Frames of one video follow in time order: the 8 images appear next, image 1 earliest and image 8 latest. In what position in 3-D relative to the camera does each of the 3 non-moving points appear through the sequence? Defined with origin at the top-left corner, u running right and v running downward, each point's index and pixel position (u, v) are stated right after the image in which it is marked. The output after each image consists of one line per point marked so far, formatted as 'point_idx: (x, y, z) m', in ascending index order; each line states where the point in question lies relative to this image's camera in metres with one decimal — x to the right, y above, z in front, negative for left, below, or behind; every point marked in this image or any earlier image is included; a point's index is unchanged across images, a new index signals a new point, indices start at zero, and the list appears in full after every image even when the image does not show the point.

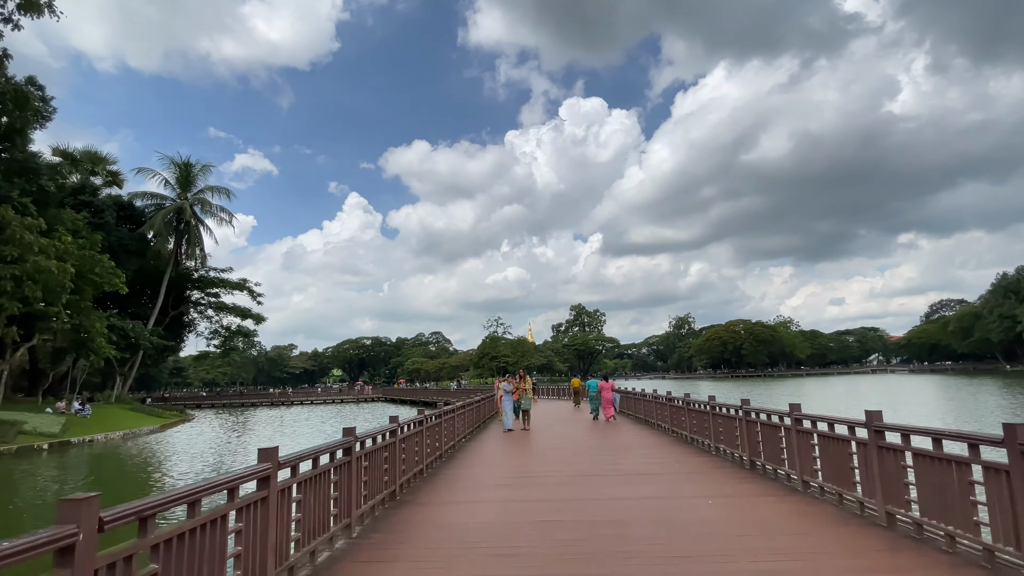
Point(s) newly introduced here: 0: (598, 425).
0: (+2.2, -4.2, +14.7) m
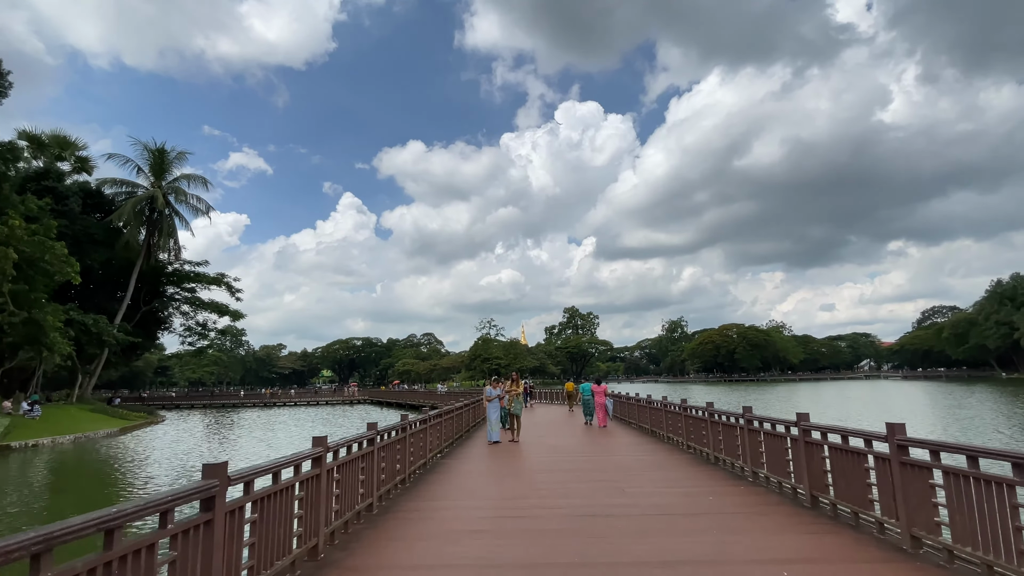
0: (+1.9, -4.1, +13.6) m
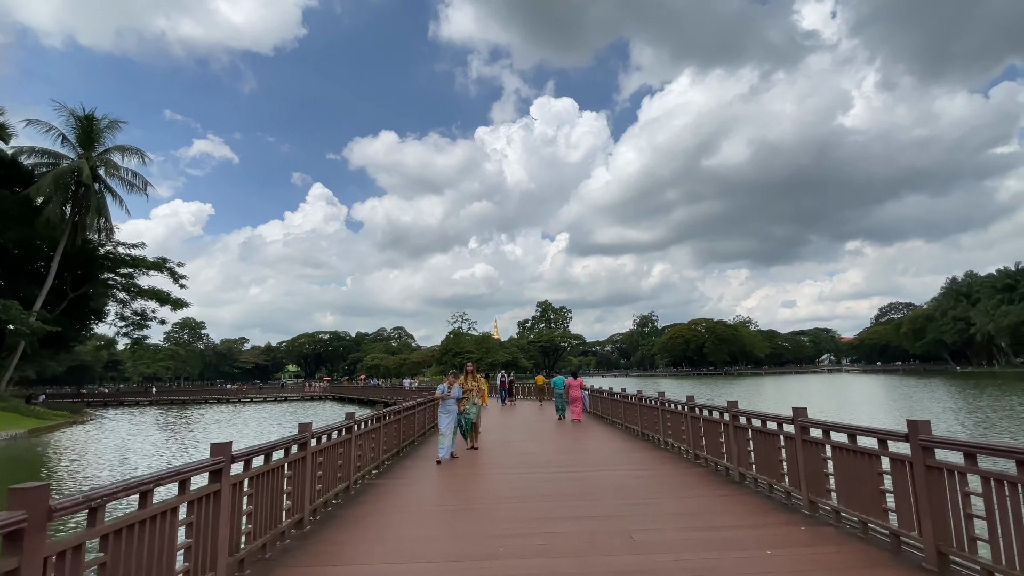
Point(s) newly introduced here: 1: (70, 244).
0: (+1.1, -3.7, +12.5) m
1: (-17.6, +1.7, +19.2) m
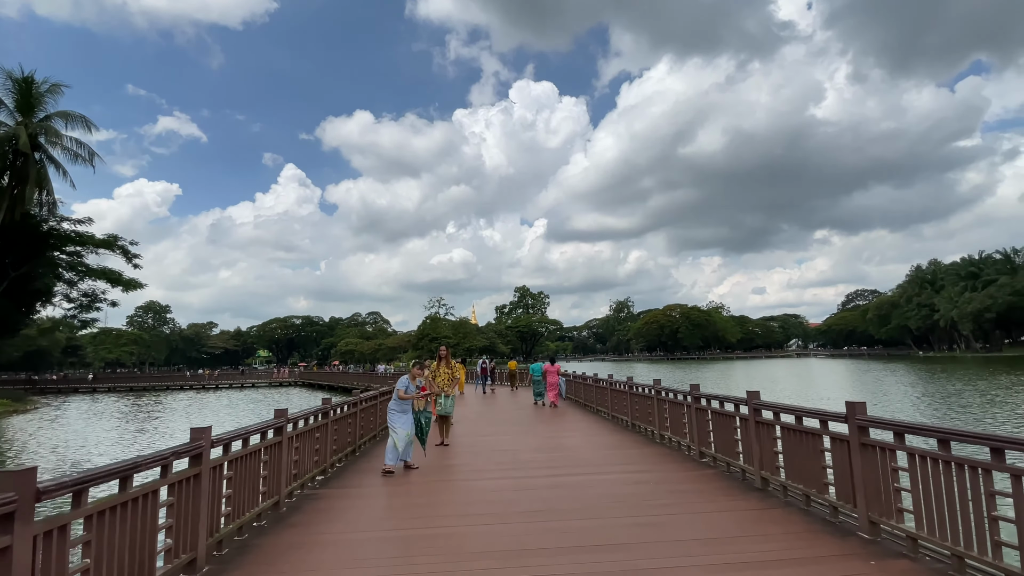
0: (+0.5, -3.2, +11.9) m
1: (-18.4, +2.5, +17.6) m
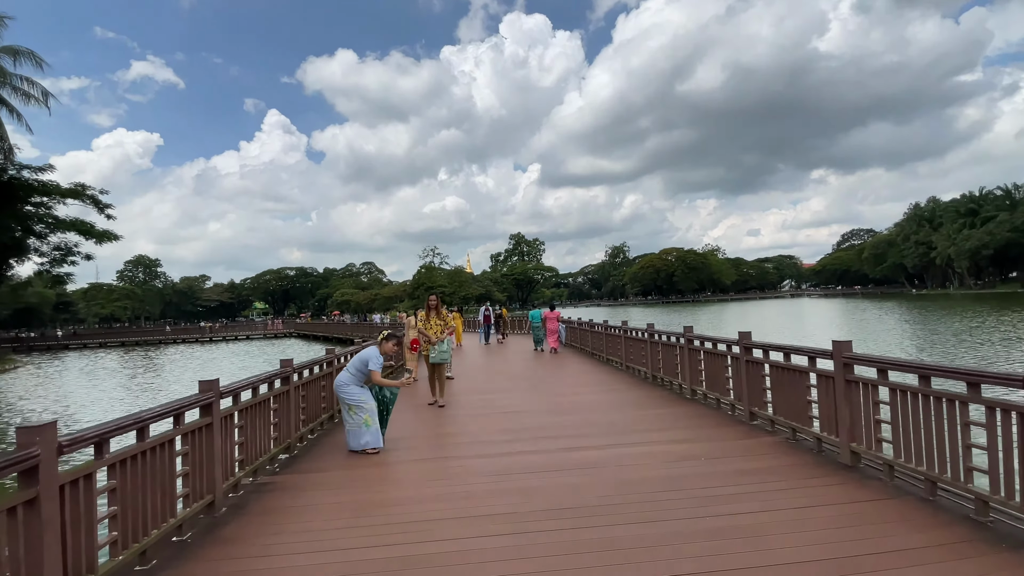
0: (+0.5, -1.9, +11.5) m
1: (-18.6, +4.1, +16.3) m
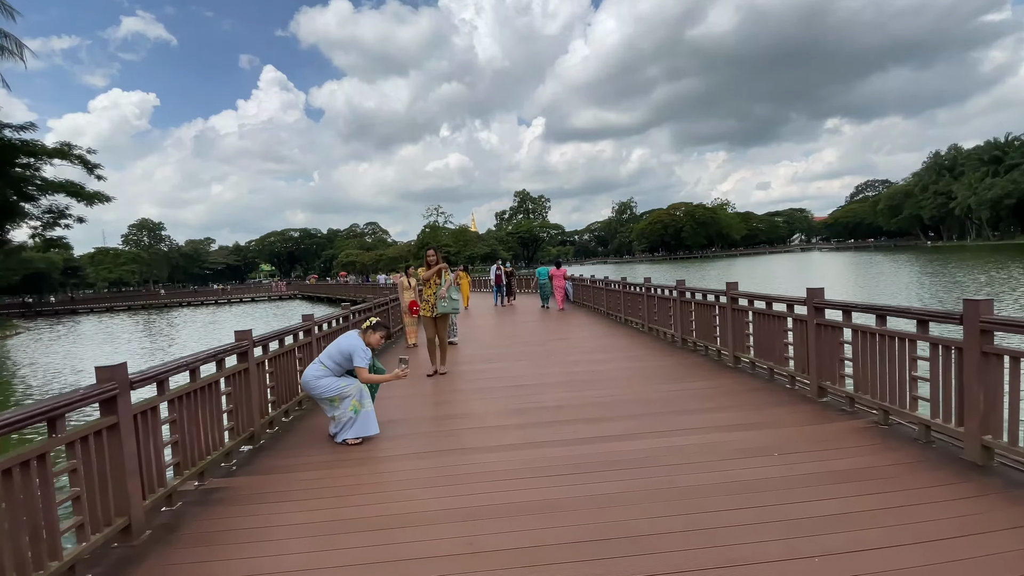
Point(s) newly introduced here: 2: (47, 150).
0: (+0.7, -0.9, +11.0) m
1: (-18.4, +5.2, +15.6) m
2: (-17.3, +5.1, +18.0) m
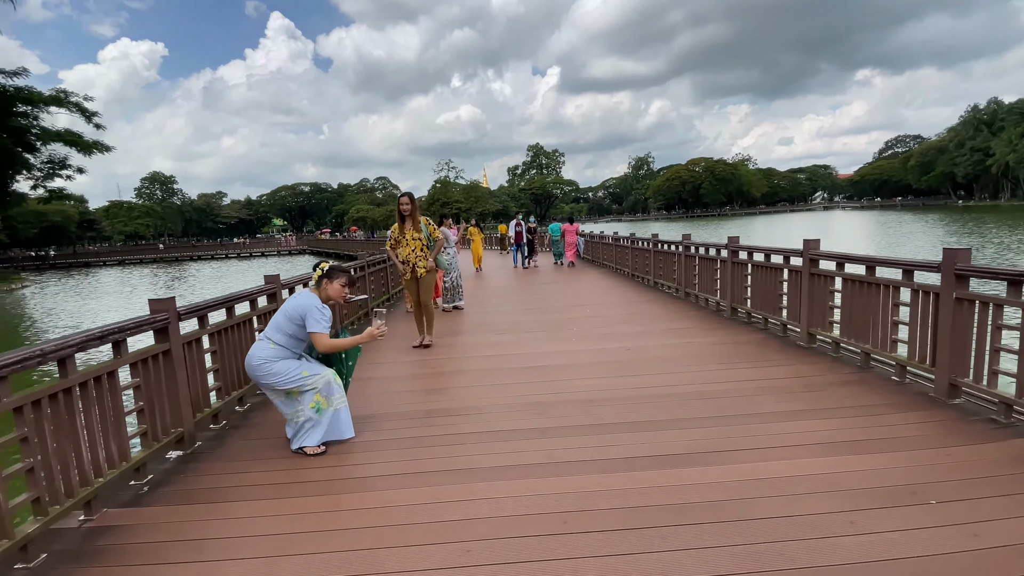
0: (+1.0, 0.0, +10.5) m
1: (-18.0, +6.7, +14.9) m
2: (-16.8, +6.9, +17.3) m
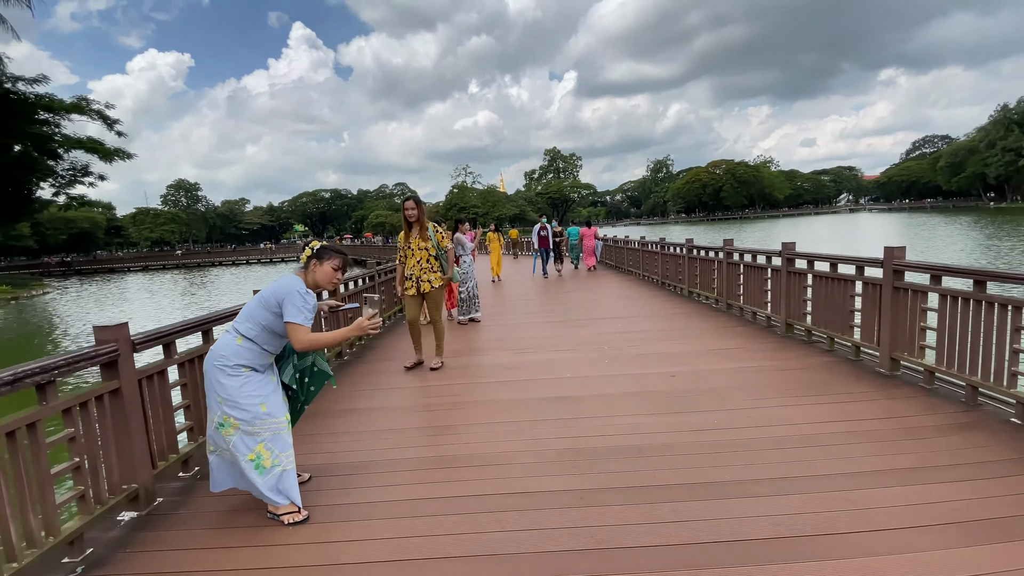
0: (+1.4, -0.1, +10.0) m
1: (-17.4, +6.5, +15.2) m
2: (-16.1, +6.6, +17.6) m
